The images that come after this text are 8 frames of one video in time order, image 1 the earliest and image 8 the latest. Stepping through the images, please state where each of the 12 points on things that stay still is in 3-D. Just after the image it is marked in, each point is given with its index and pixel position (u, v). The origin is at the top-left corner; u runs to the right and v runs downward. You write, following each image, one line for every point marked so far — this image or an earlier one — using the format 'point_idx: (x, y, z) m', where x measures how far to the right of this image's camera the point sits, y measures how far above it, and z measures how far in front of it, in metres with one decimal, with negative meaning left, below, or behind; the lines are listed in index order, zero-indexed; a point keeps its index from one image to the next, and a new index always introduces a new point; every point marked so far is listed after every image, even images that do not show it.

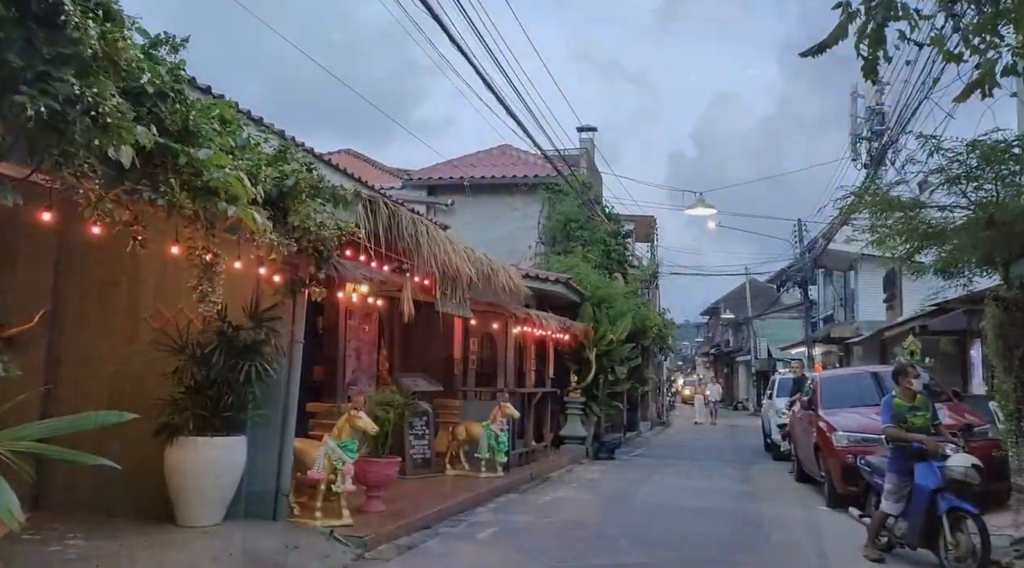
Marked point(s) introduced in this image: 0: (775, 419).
0: (+5.7, -3.0, +18.0) m
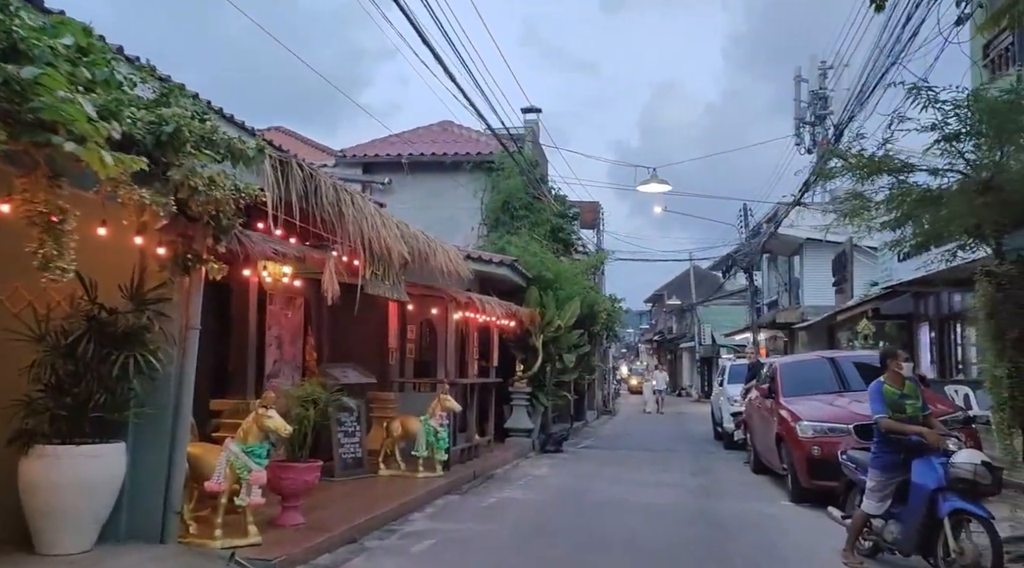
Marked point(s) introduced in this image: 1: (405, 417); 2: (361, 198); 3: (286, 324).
0: (+4.5, -2.6, +17.4) m
1: (-1.4, -1.8, +10.9) m
2: (-1.4, +0.8, +7.8) m
3: (-2.8, -0.5, +10.3) m
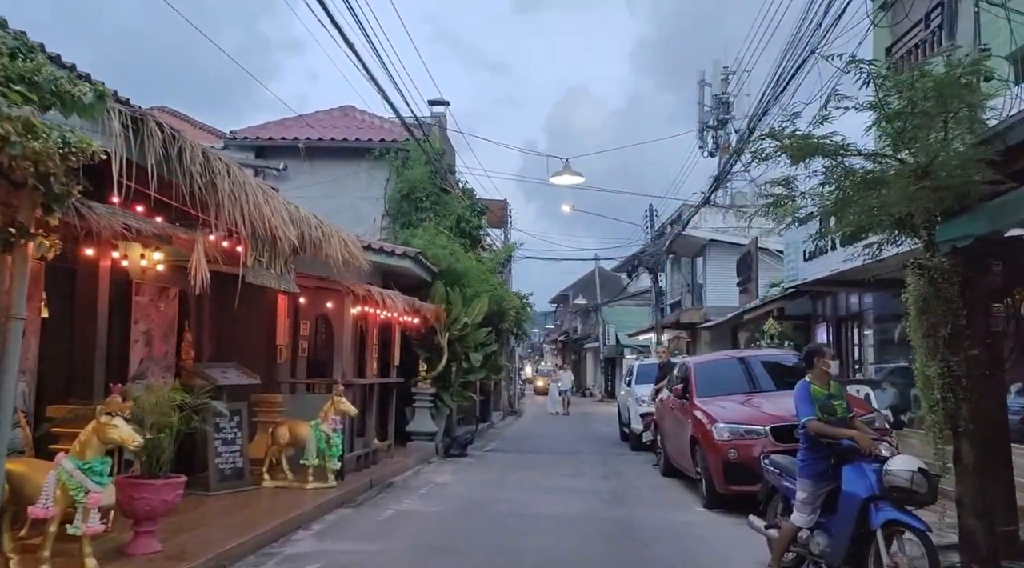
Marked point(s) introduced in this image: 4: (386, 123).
0: (+2.5, -2.6, +17.0) m
1: (-2.6, -1.6, +9.8) m
2: (-2.3, +0.9, +6.8) m
3: (-3.9, -0.4, +9.1) m
4: (-2.8, +3.6, +18.4) m
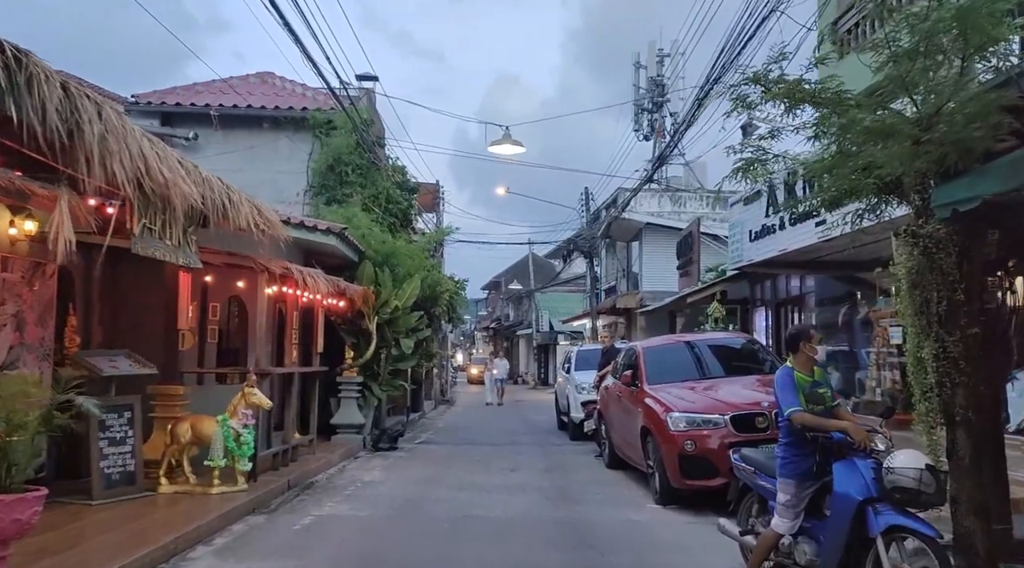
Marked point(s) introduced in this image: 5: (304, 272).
0: (+1.2, -2.2, +16.2) m
1: (-3.3, -1.4, +8.6) m
2: (-2.7, +1.1, +5.6) m
3: (-4.5, -0.1, +7.7) m
4: (-4.2, +4.0, +17.0) m
5: (-2.7, +0.2, +10.5) m
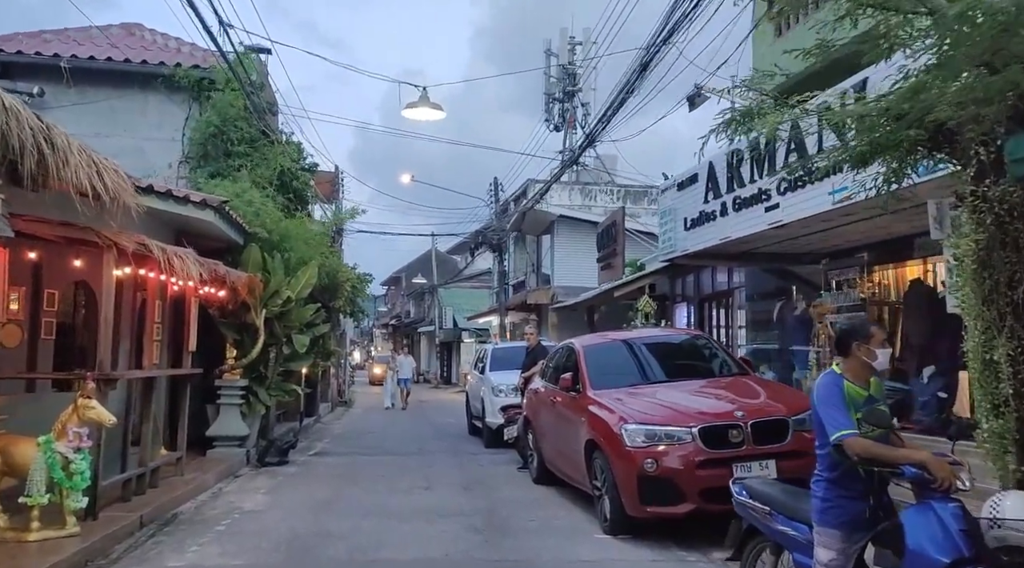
0: (-0.4, -2.0, +14.5) m
1: (-3.9, -1.2, +6.5) m
2: (-2.9, +1.3, +3.5) m
3: (-5.0, +0.1, +5.4) m
4: (-5.8, +4.2, +14.7) m
5: (-3.5, +0.3, +8.4) m
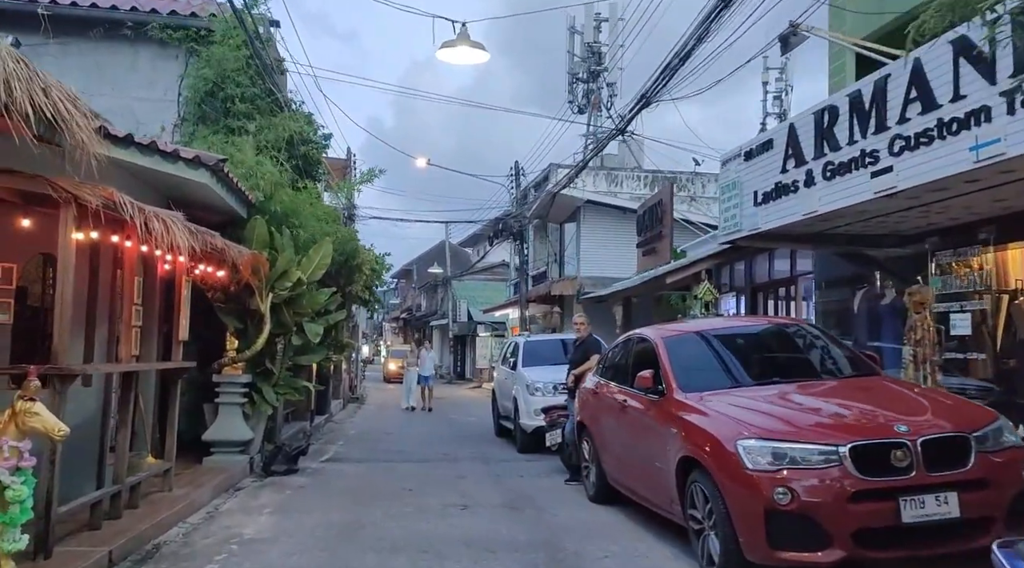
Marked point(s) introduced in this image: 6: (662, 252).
0: (+0.2, -1.8, +12.8) m
1: (-3.4, -1.0, +4.7) m
2: (-2.4, +1.5, +1.7) m
3: (-4.5, +0.3, +3.7) m
4: (-5.1, +4.5, +13.0) m
5: (-3.0, +0.6, +6.7) m
6: (+3.0, +0.6, +16.1) m
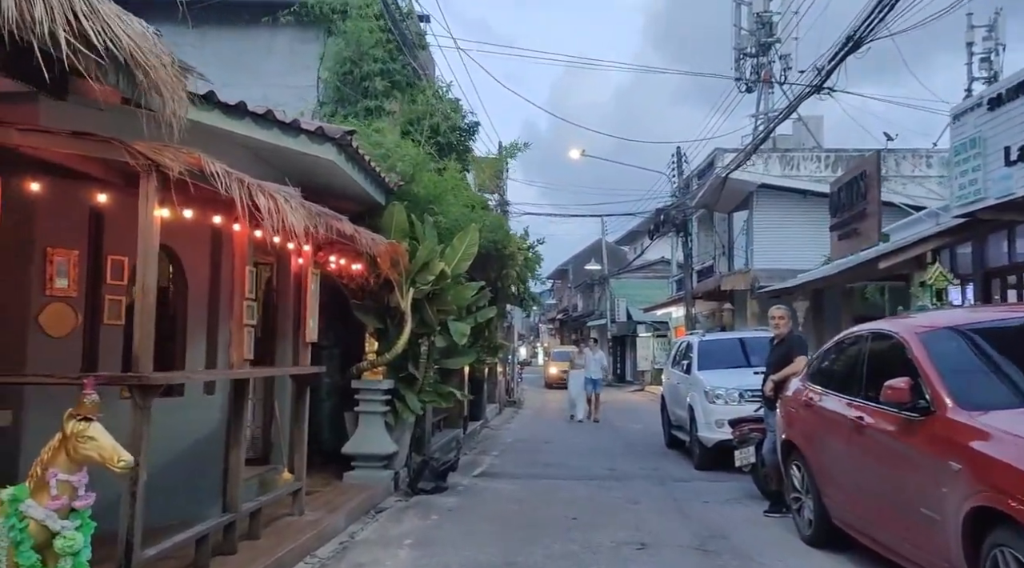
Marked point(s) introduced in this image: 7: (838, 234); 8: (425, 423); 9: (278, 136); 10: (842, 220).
0: (+2.6, -1.6, +10.9) m
1: (-2.5, -0.9, +3.7) m
2: (-2.1, +1.6, +0.6) m
3: (-3.8, +0.3, +2.9) m
4: (-2.8, +4.5, +12.1) m
5: (-1.7, +0.6, +5.5) m
6: (+5.8, +0.8, +13.7) m
7: (+5.9, +0.9, +15.0) m
8: (-1.1, -1.8, +10.5) m
9: (-1.9, +1.2, +6.8) m
10: (+5.9, +1.2, +14.8) m
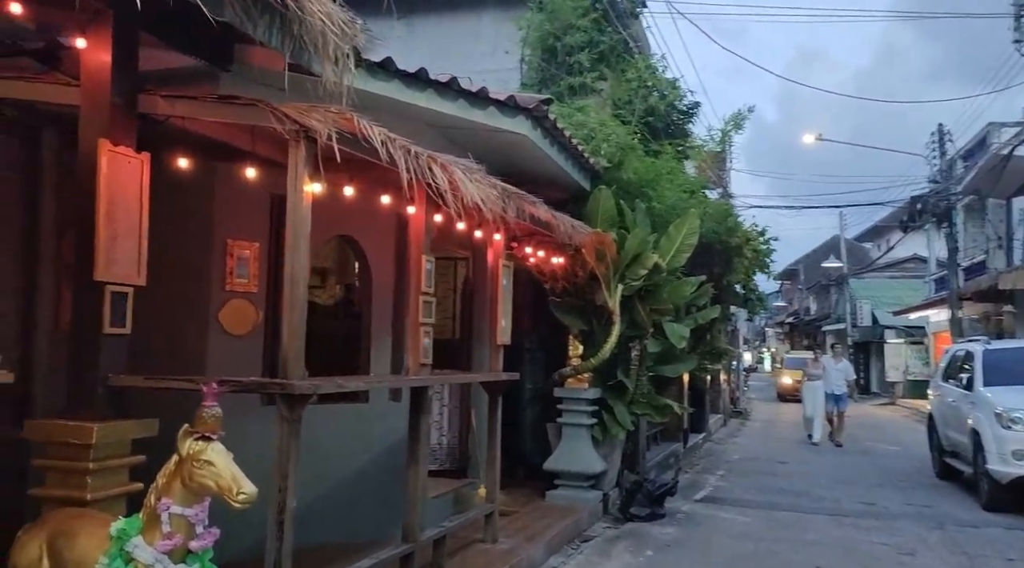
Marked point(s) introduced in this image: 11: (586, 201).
0: (+5.1, -1.6, +8.7) m
1: (-1.7, -0.9, +3.1) m
2: (-2.2, +1.6, 0.0) m
3: (-3.1, +0.4, +2.6) m
4: (+0.2, +4.5, +11.3) m
5: (-0.5, +0.7, +4.7) m
6: (+9.0, +0.9, +10.5) m
7: (+9.4, +1.0, +11.8) m
8: (+1.5, -1.8, +9.3) m
9: (-0.3, +1.2, +5.9) m
10: (+9.3, +1.2, +11.6) m
11: (+0.8, +0.8, +8.5) m
